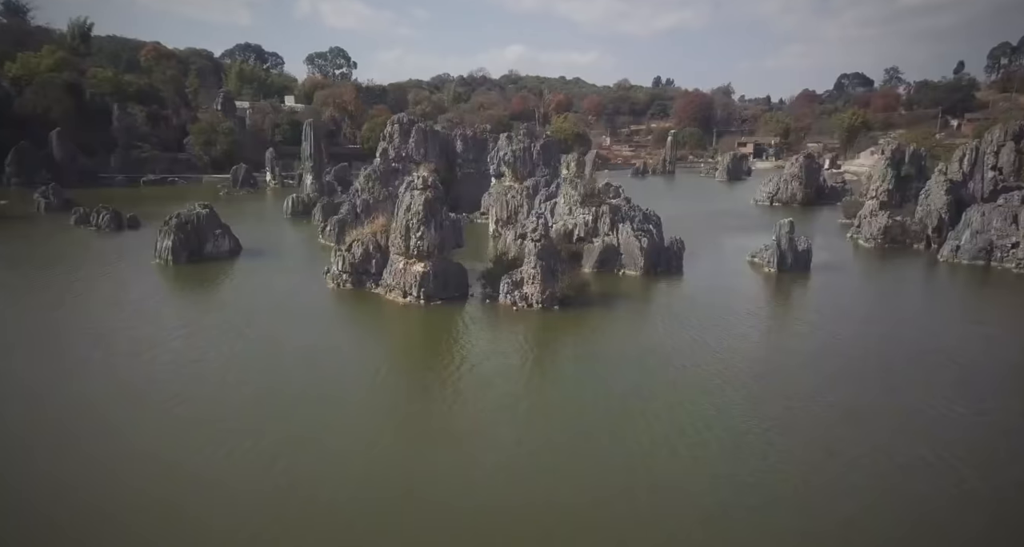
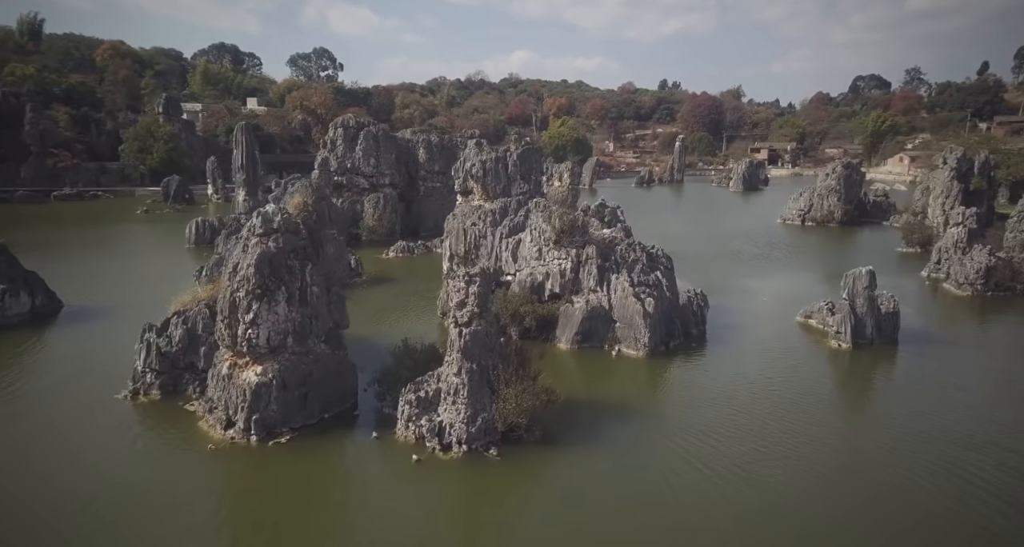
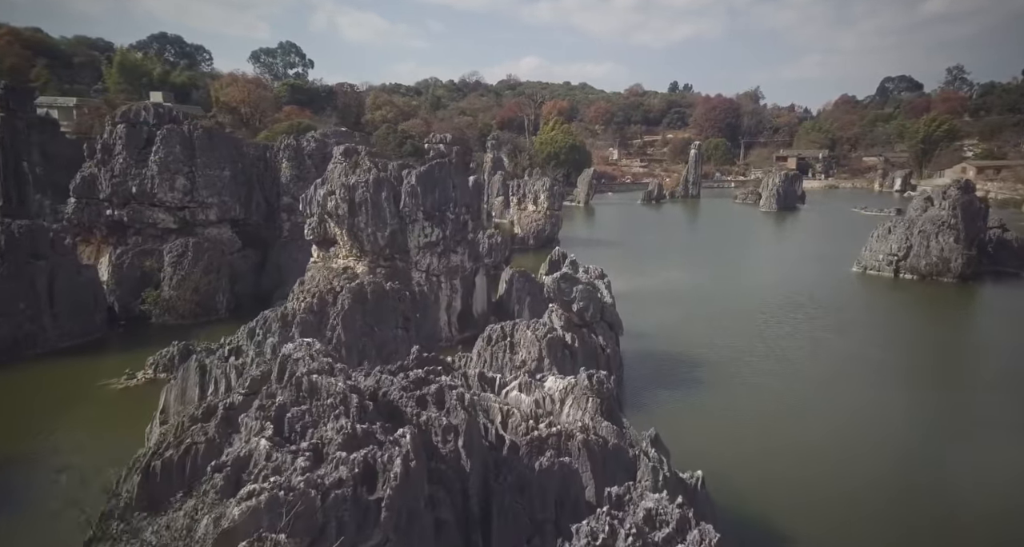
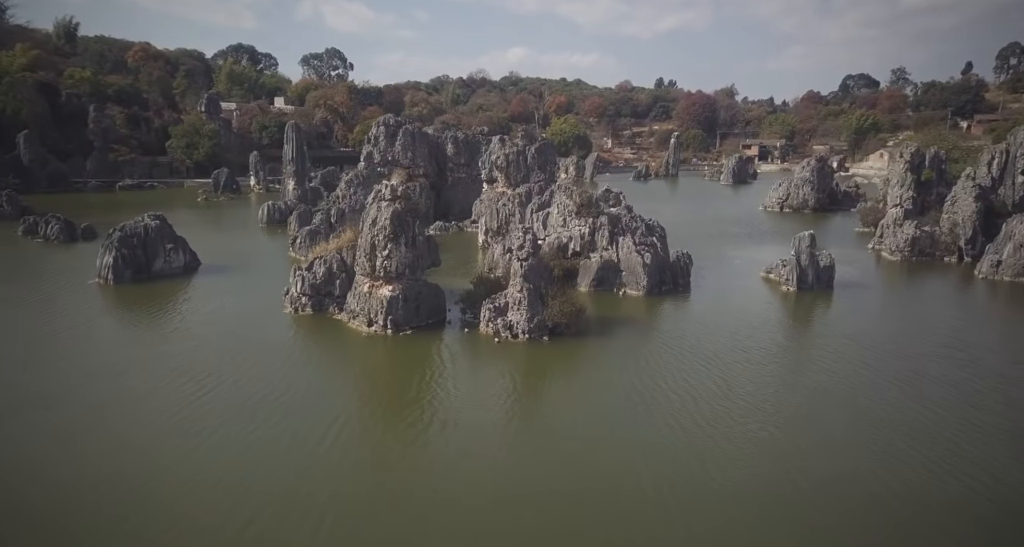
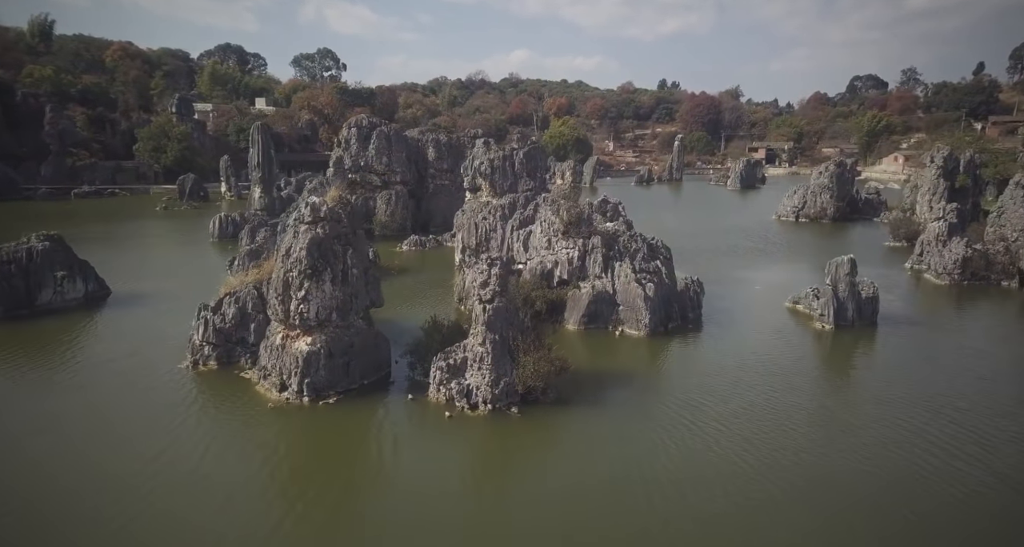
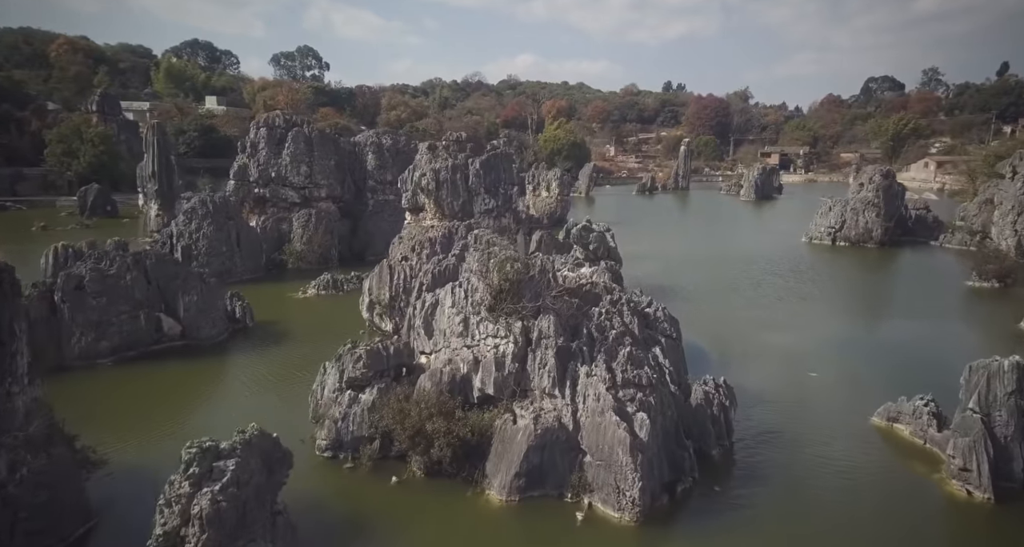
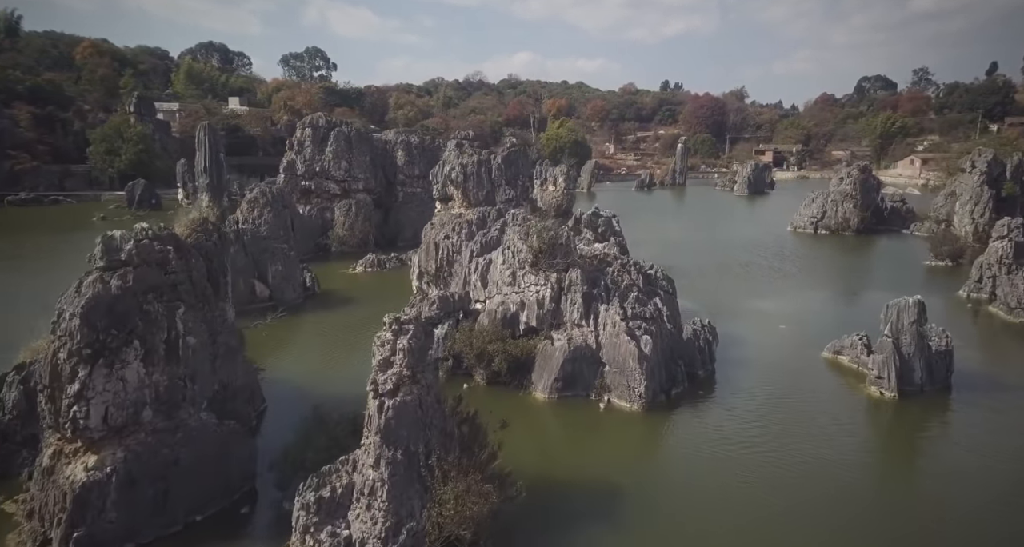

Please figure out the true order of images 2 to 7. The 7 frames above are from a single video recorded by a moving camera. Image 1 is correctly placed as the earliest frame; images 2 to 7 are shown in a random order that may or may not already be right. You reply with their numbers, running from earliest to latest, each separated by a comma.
4, 5, 2, 7, 6, 3
